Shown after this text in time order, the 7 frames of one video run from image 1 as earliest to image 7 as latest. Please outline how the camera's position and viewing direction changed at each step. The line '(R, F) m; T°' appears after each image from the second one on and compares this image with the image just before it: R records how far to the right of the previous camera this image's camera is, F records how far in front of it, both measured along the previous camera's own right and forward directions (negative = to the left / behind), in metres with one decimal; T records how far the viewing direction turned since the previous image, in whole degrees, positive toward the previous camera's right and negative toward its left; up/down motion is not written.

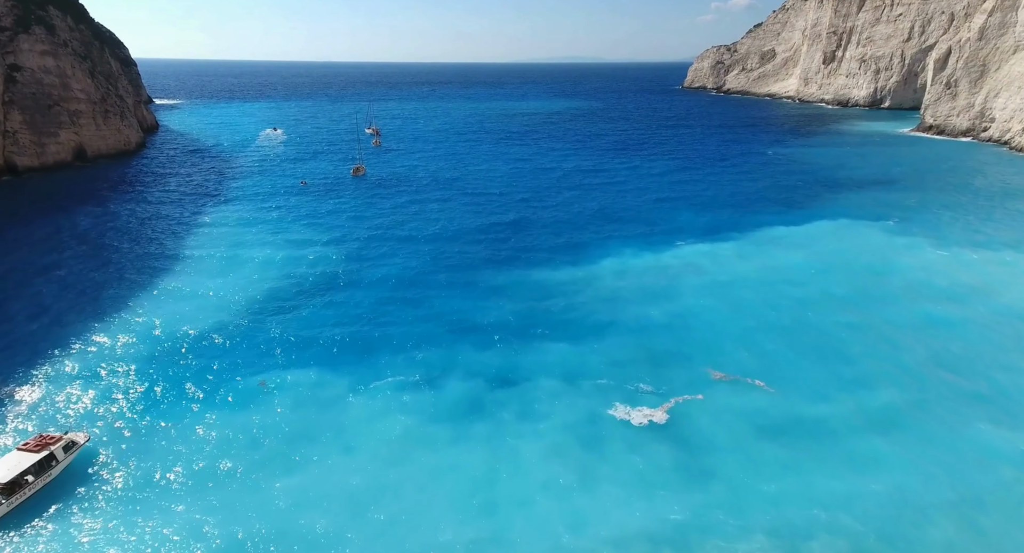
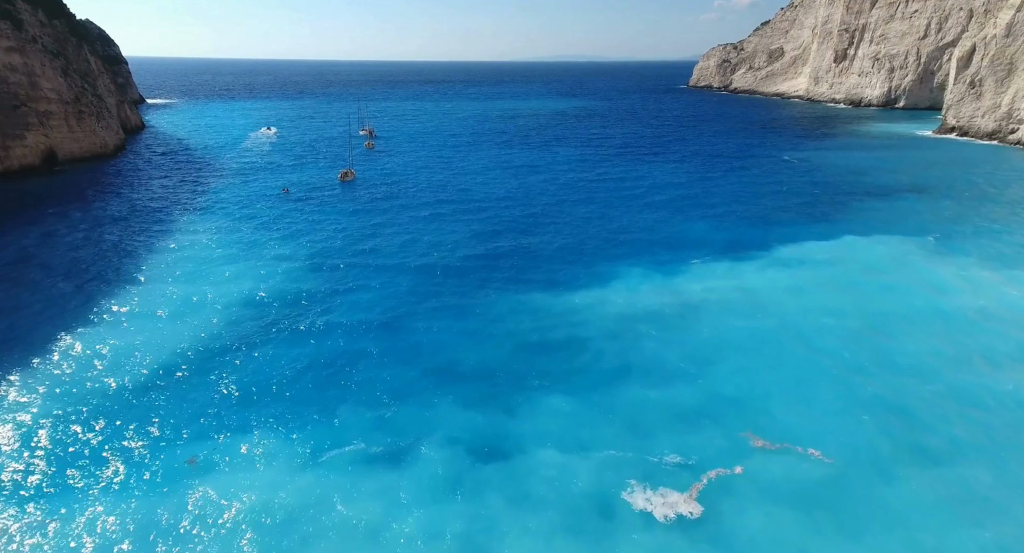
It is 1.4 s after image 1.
(+0.3, +4.1) m; 0°
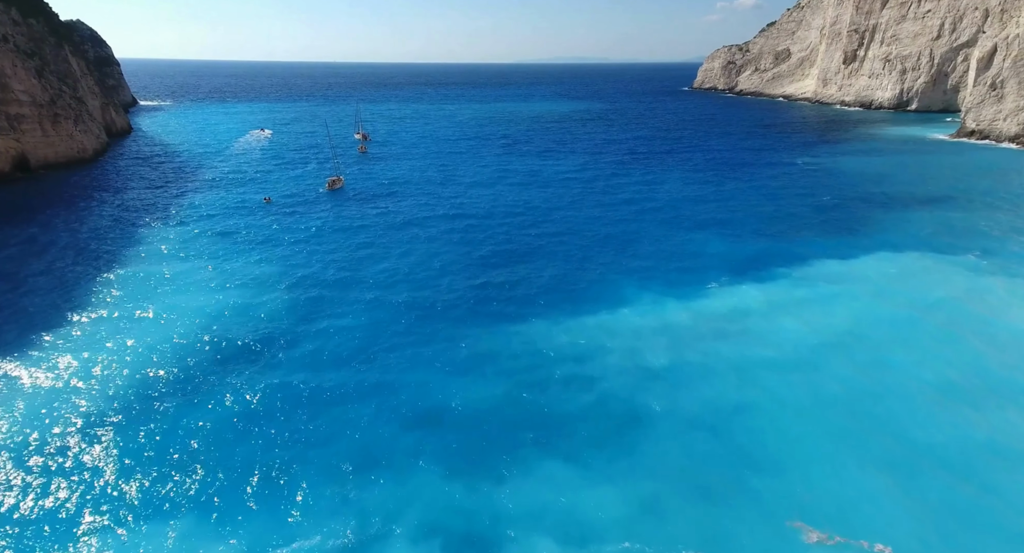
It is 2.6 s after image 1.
(+0.3, +3.4) m; 0°
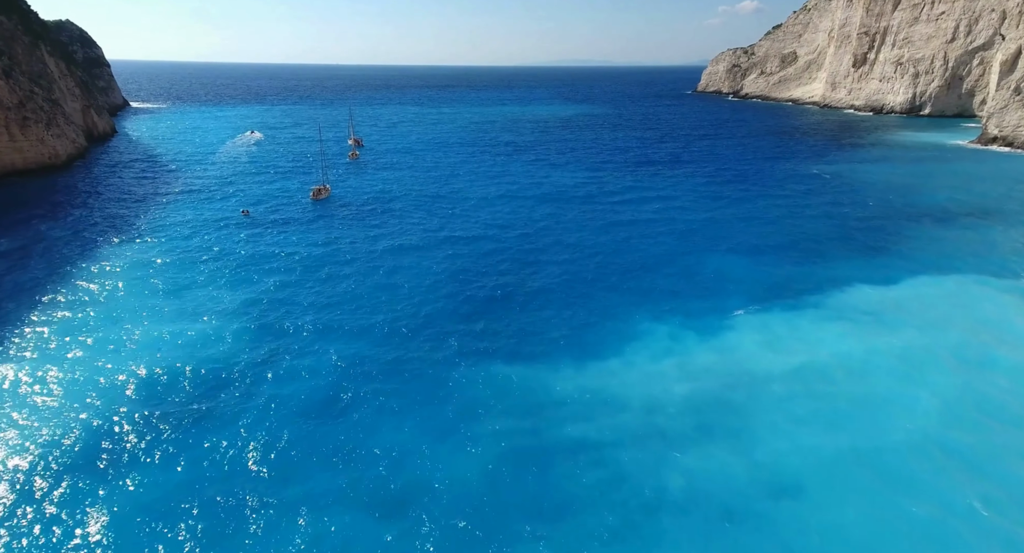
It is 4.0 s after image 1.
(+0.2, +3.8) m; 0°
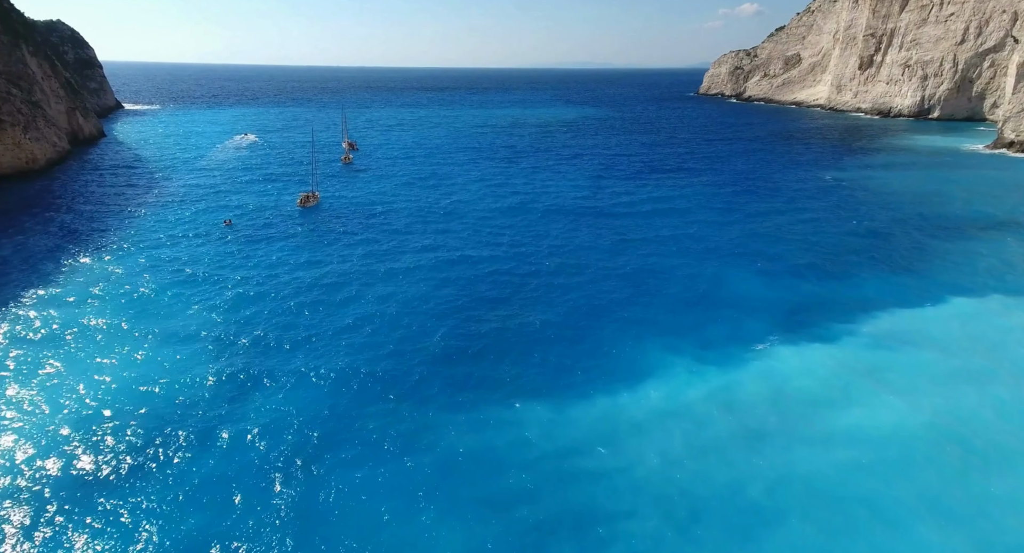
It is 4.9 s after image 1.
(0.0, +2.7) m; 0°
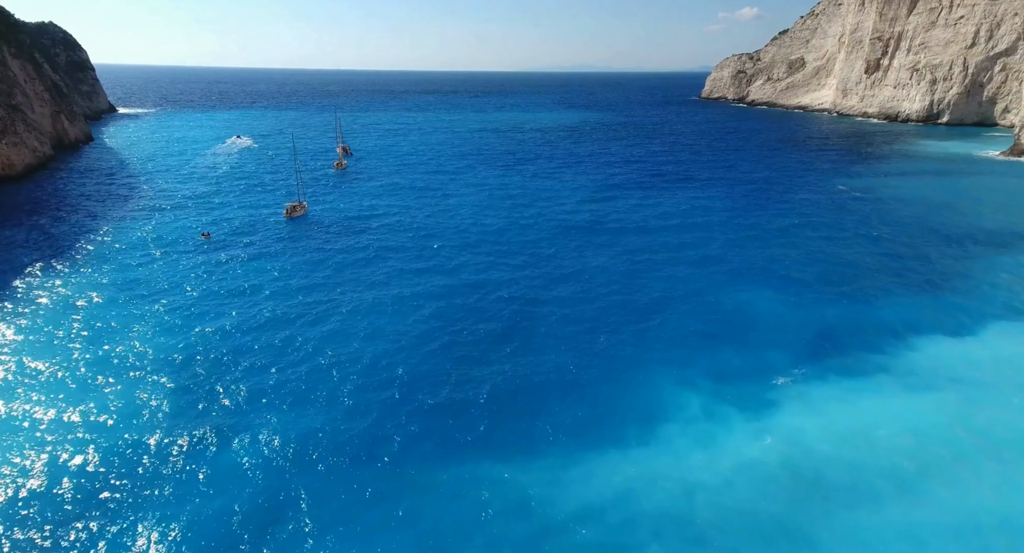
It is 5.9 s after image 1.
(+0.1, +2.6) m; 0°
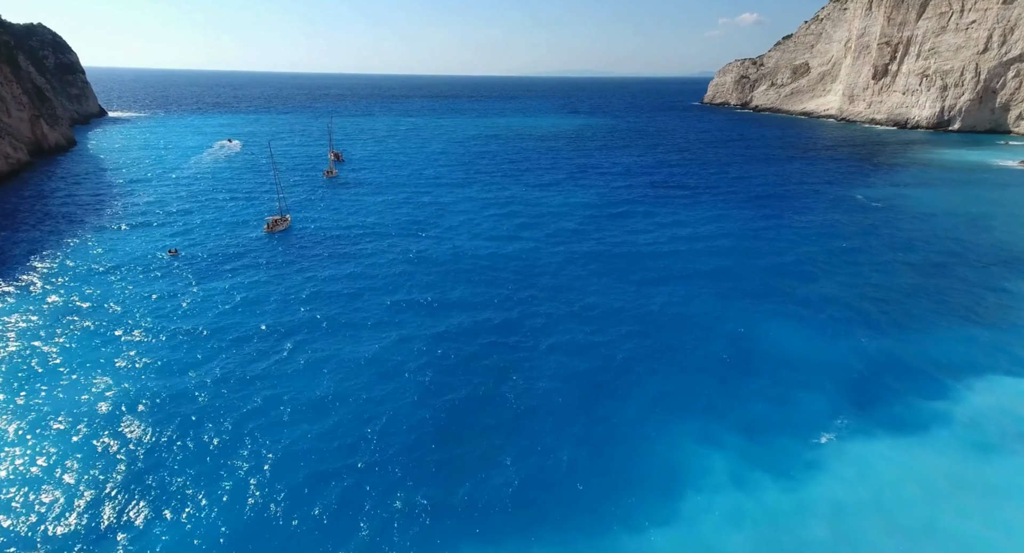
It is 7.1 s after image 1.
(0.0, +3.2) m; 0°
